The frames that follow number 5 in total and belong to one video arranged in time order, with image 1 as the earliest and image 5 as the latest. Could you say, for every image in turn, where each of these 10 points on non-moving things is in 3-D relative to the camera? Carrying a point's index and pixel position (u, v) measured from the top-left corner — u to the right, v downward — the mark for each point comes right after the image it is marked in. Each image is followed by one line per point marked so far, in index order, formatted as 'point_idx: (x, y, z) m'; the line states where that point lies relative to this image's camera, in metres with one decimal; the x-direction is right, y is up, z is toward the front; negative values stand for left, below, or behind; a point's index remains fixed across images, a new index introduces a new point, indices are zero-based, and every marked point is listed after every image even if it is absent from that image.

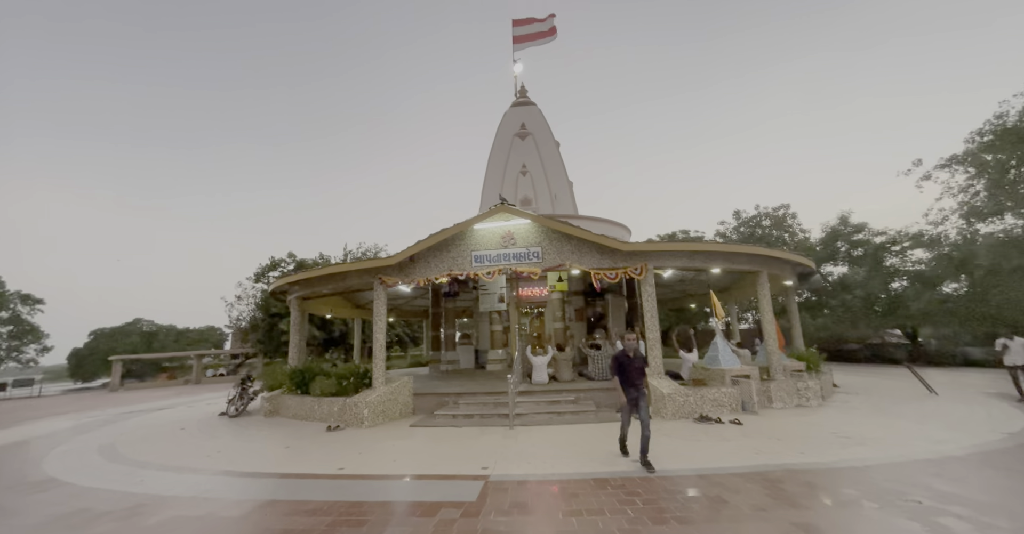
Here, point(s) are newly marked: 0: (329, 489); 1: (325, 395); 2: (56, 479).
0: (-2.4, -2.9, +5.4) m
1: (-5.1, -3.5, +11.2) m
2: (-8.1, -3.7, +7.3) m
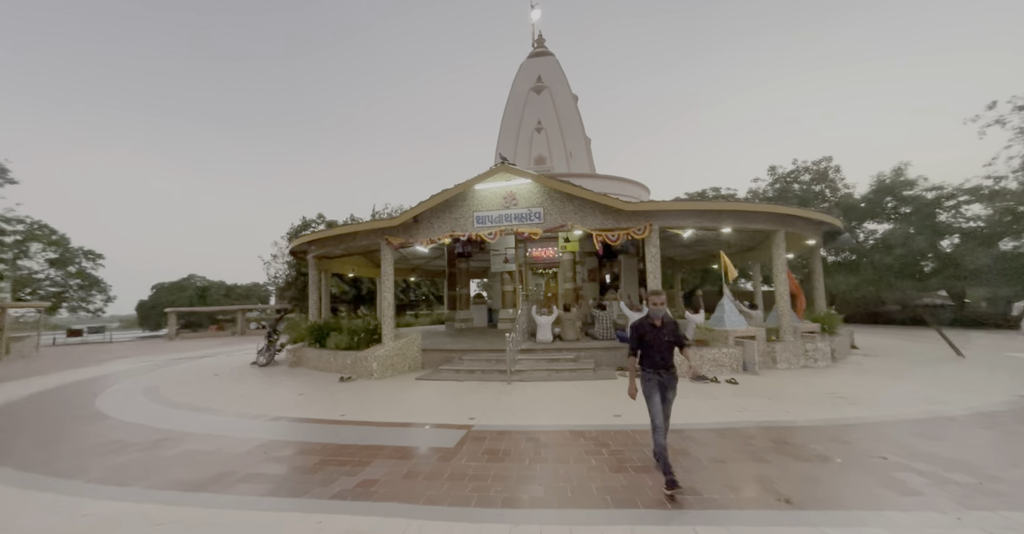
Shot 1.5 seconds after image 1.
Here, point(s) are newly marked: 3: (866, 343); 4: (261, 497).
0: (-2.7, -2.4, +5.9) m
1: (-5.0, -2.4, +11.9) m
2: (-8.2, -3.0, +8.2) m
3: (+13.5, -2.9, +15.8) m
4: (-2.3, -2.1, +3.8) m
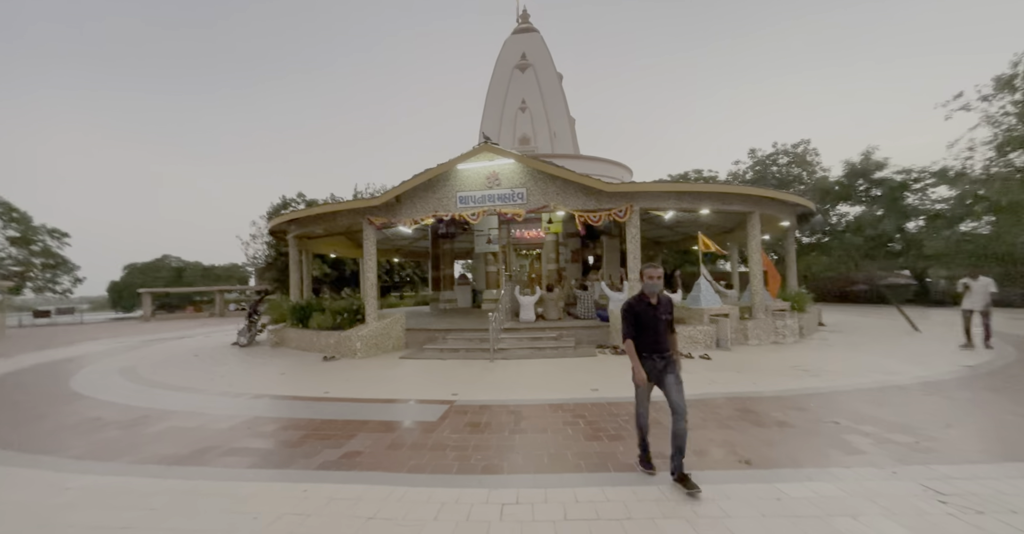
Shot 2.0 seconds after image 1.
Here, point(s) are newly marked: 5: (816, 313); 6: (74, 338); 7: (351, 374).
0: (-2.9, -2.1, +6.0) m
1: (-5.5, -1.8, +11.9) m
2: (-8.5, -2.5, +8.1) m
3: (+12.9, -2.2, +16.5) m
4: (-2.5, -1.9, +3.9) m
5: (+10.3, -1.6, +13.9) m
6: (-19.7, -3.3, +18.6) m
7: (-3.3, -2.2, +8.6) m
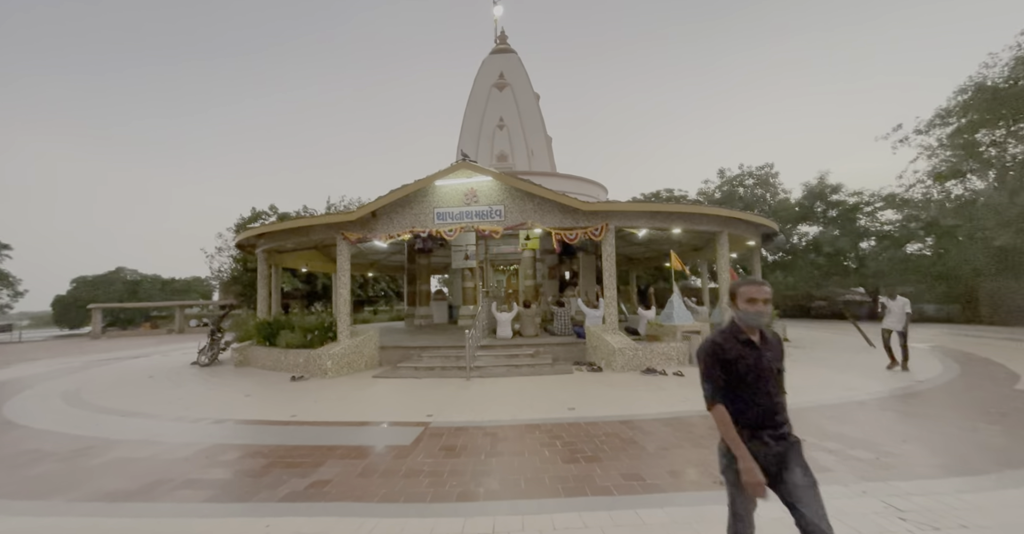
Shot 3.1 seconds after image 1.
0: (-3.3, -2.3, +5.7) m
1: (-6.1, -2.2, +11.5) m
2: (-9.0, -2.8, +7.5) m
3: (+11.9, -2.9, +17.1) m
4: (-2.7, -2.1, +3.6) m
5: (+9.4, -2.2, +14.4) m
6: (-20.8, -3.8, +17.3) m
7: (-3.8, -2.6, +8.3) m
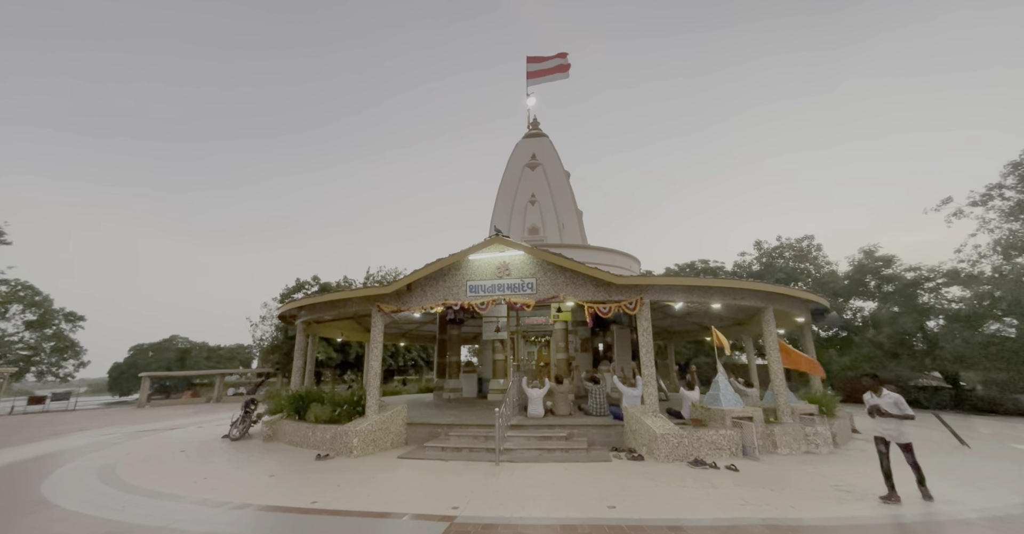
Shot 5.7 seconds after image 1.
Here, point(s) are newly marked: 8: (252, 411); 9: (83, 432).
0: (-2.9, -3.3, +5.4) m
1: (-5.3, -4.2, +11.3) m
2: (-8.4, -4.2, +7.5) m
3: (+13.2, -5.8, +15.3) m
4: (-2.4, -2.8, +3.3) m
5: (+10.5, -4.7, +12.9) m
6: (-19.4, -6.8, +17.8) m
7: (-3.2, -4.0, +7.9) m
8: (-9.0, -4.9, +14.2) m
9: (-17.5, -6.6, +16.8) m
